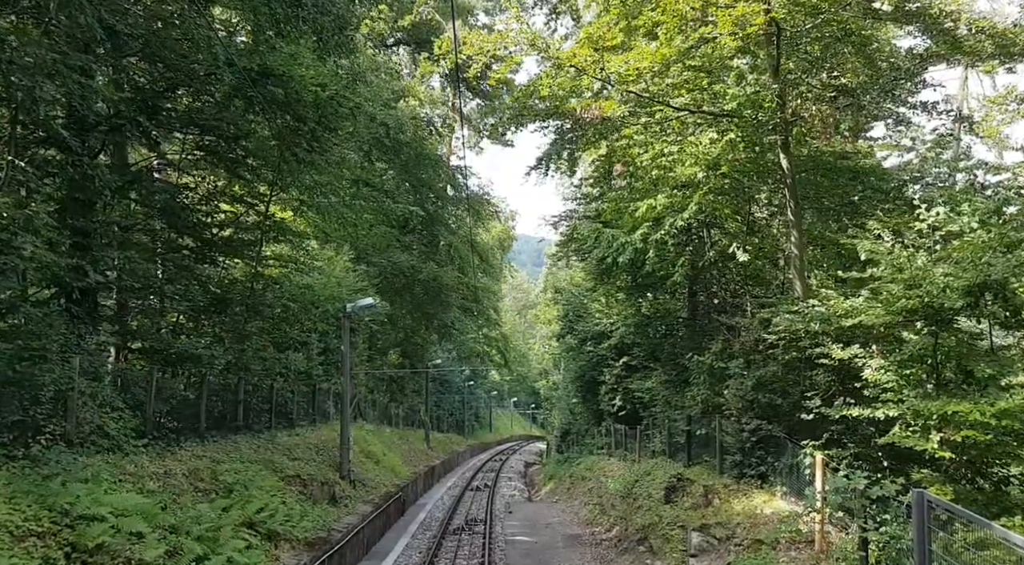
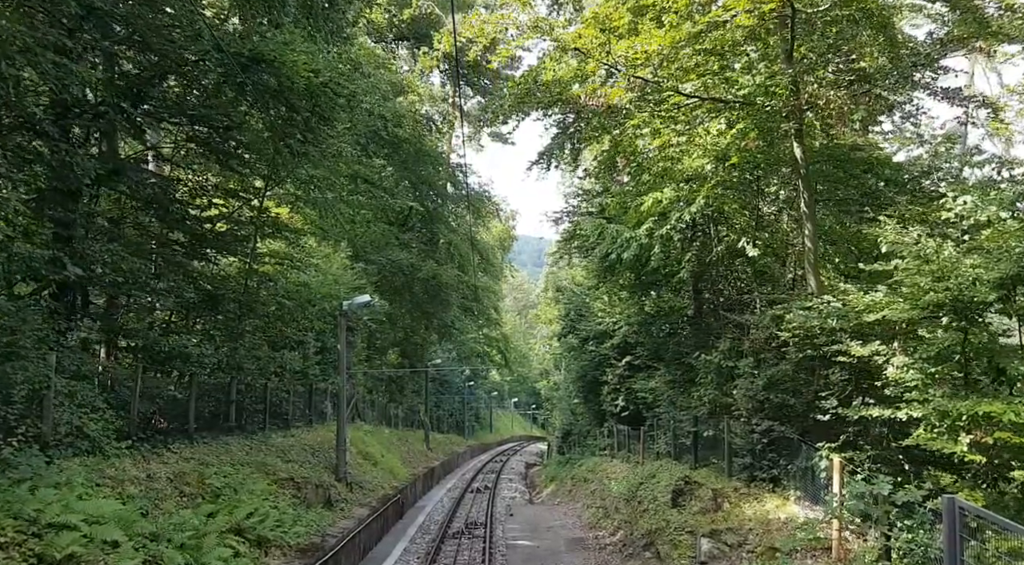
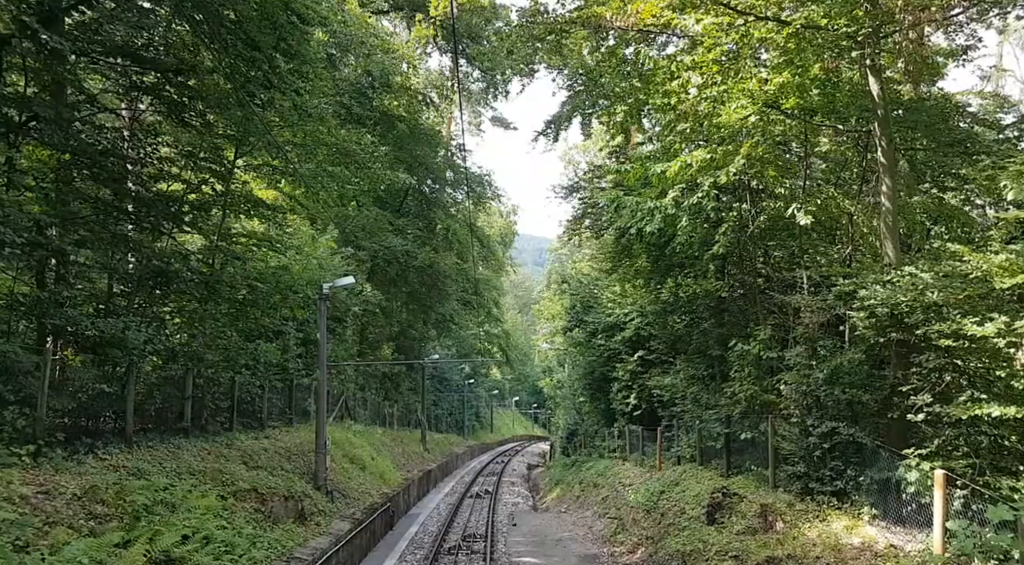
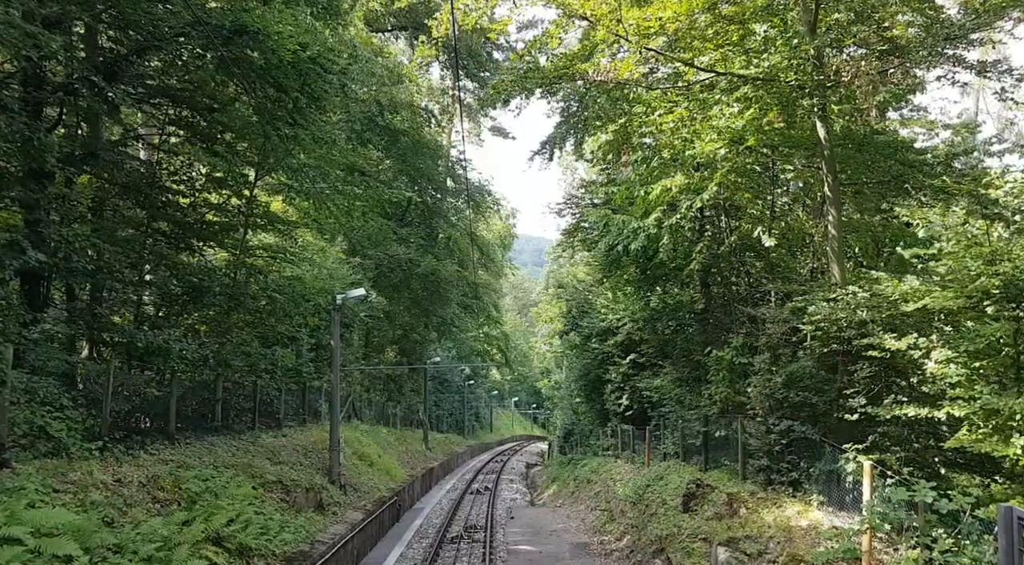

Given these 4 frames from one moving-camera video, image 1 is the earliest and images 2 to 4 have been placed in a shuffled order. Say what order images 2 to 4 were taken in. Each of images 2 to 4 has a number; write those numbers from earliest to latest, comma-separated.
2, 4, 3
